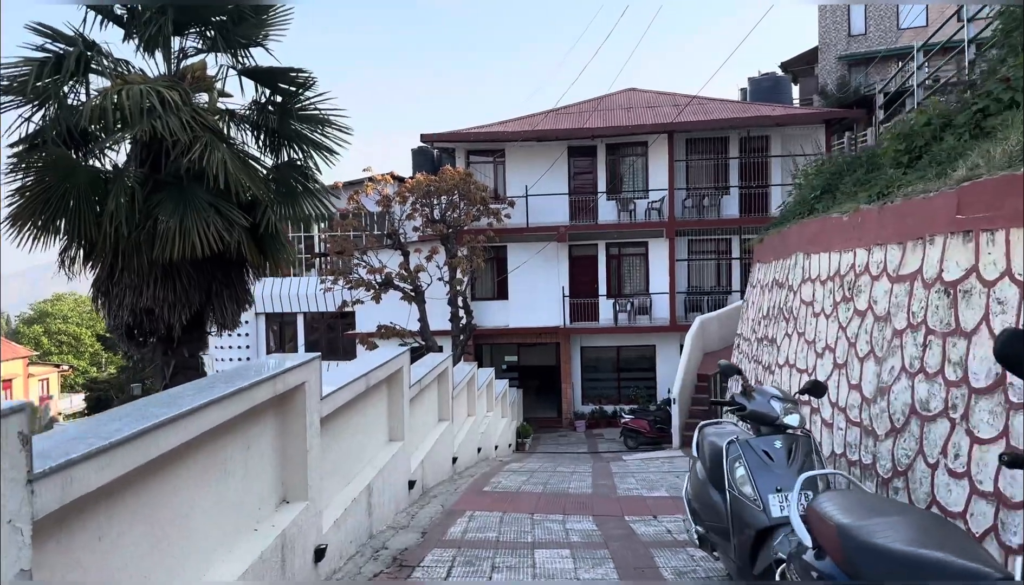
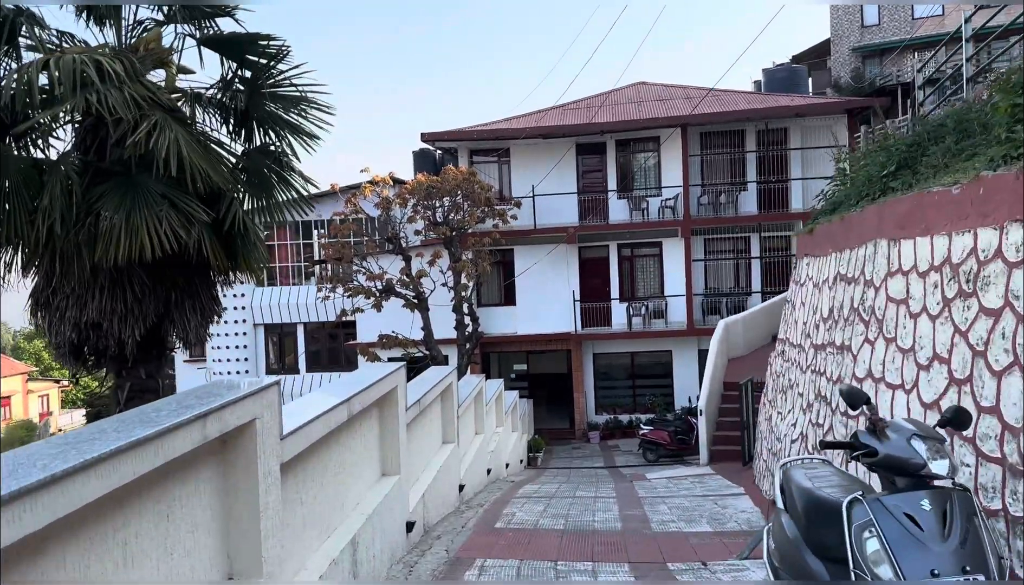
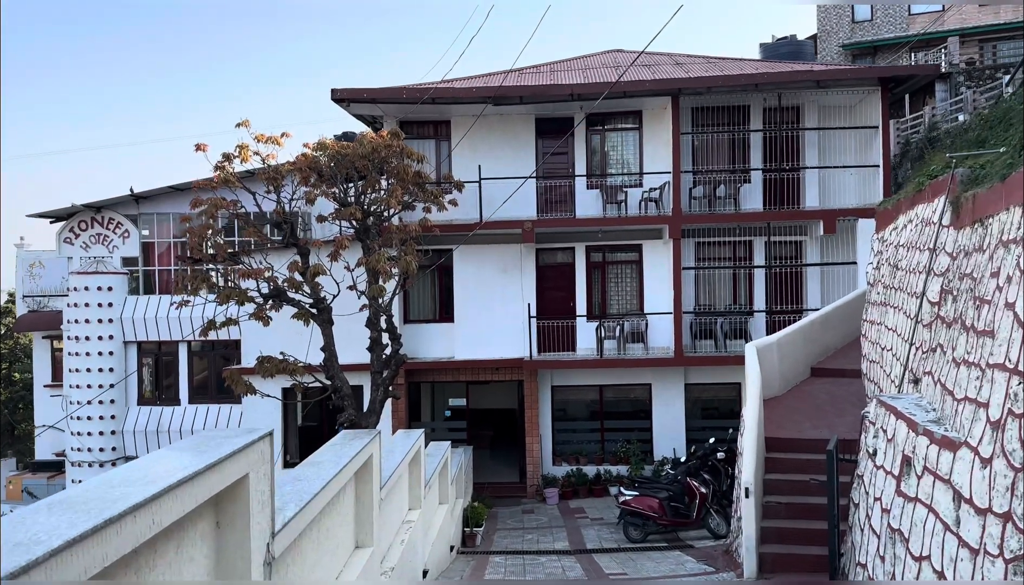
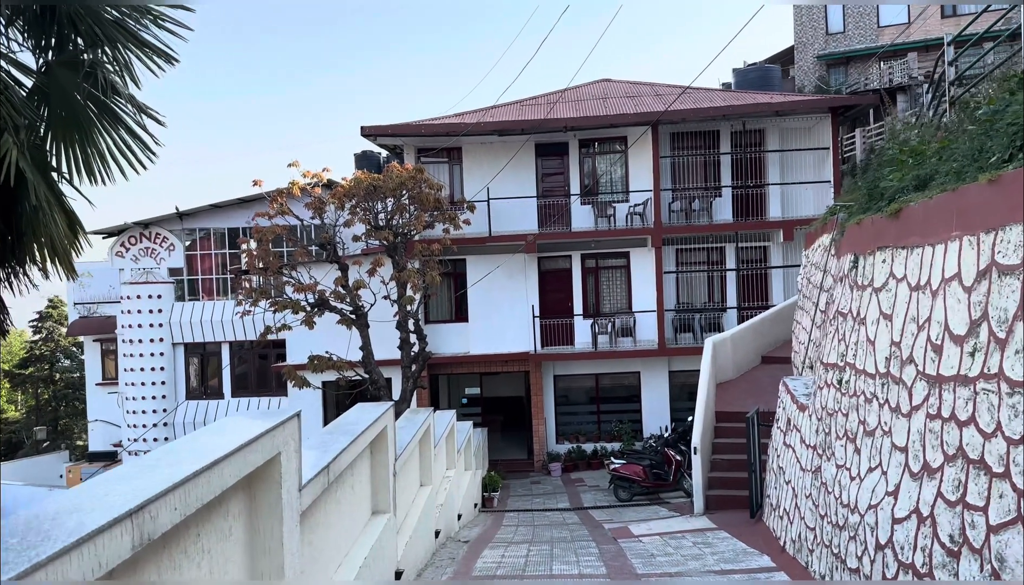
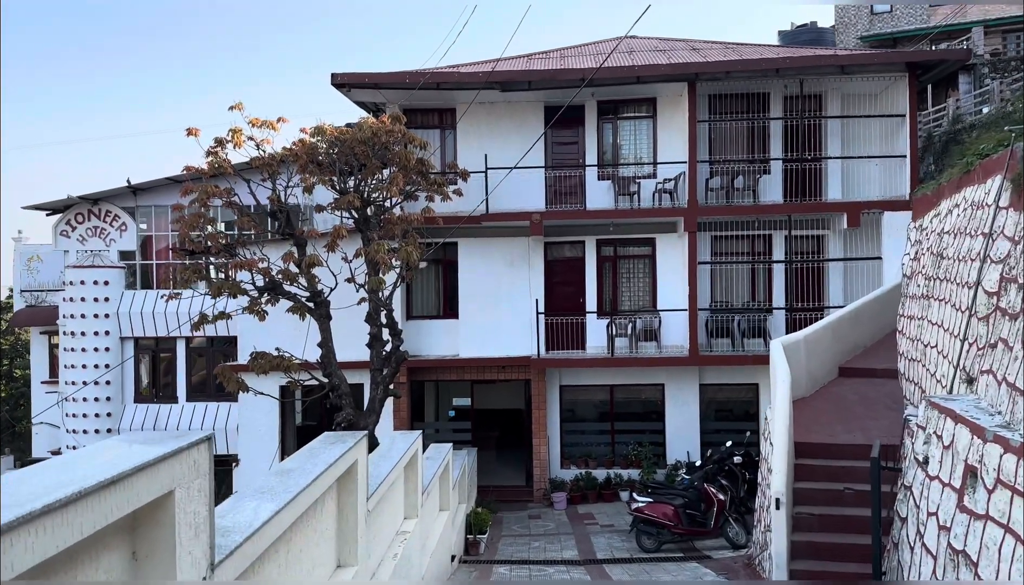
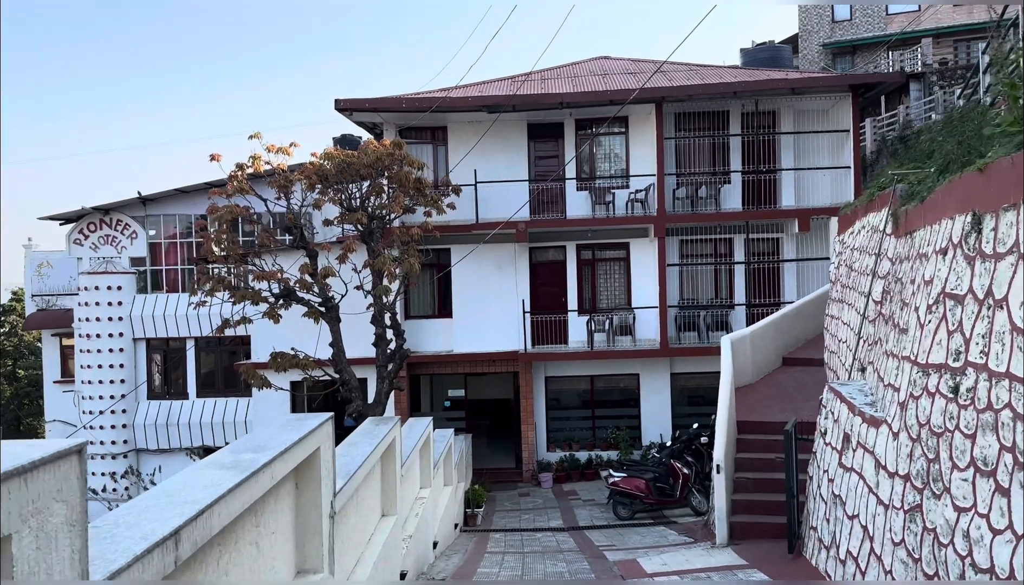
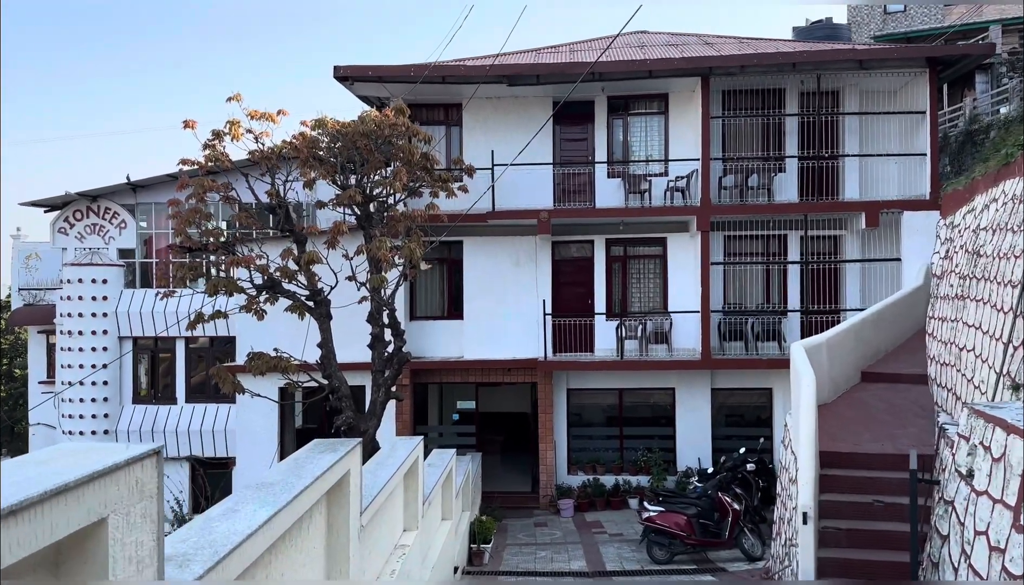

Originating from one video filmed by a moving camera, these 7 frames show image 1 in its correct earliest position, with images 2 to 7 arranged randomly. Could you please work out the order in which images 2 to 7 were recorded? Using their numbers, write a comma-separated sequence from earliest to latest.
2, 4, 6, 3, 5, 7
